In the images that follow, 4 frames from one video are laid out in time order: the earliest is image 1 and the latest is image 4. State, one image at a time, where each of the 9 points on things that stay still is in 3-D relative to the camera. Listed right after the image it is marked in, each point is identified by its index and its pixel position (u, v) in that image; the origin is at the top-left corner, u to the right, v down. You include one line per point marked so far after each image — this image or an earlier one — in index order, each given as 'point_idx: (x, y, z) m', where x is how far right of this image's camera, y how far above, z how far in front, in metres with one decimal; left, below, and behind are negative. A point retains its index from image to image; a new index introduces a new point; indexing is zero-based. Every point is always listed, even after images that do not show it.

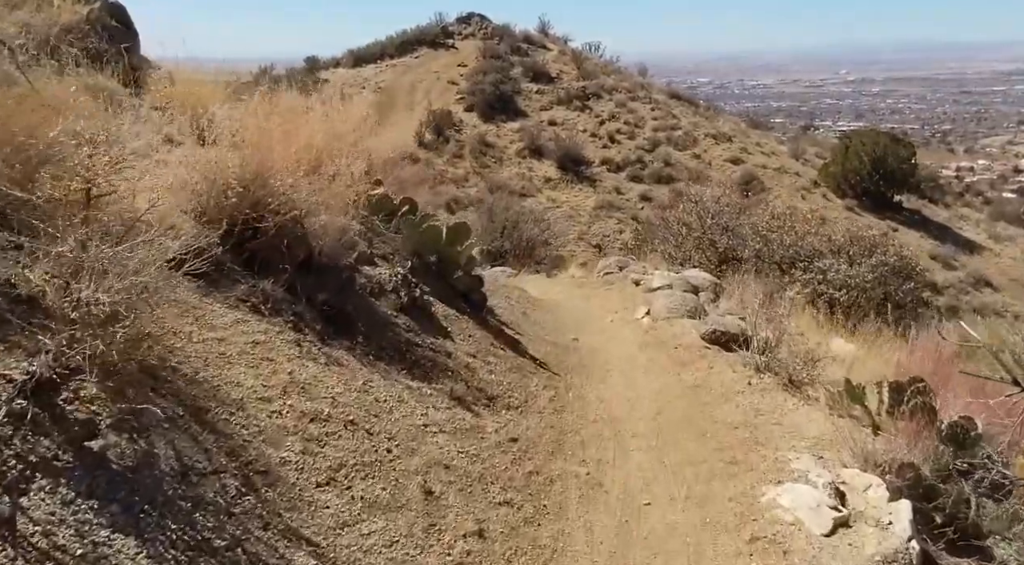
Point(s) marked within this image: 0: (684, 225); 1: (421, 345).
0: (+2.3, +0.8, +11.7) m
1: (-0.5, -0.4, +5.1) m
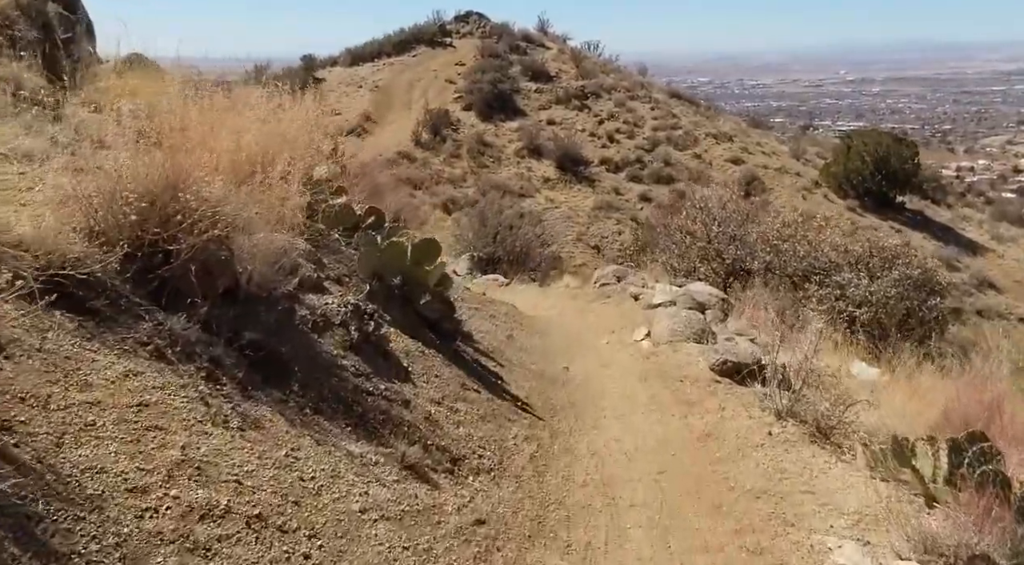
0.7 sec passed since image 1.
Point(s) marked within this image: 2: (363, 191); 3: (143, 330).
0: (+2.2, +0.6, +10.8) m
1: (-0.7, -0.5, +4.2) m
2: (-1.5, +0.9, +9.1) m
3: (-1.6, -0.2, +3.7) m
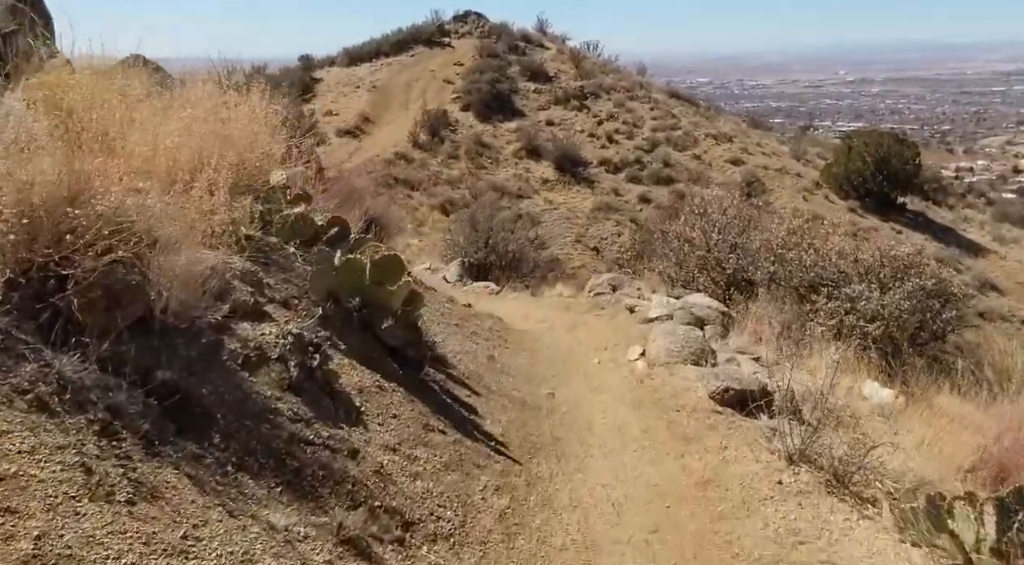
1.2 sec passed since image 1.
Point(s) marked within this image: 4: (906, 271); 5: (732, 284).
0: (+2.0, +0.5, +10.1) m
1: (-0.8, -0.7, +3.6) m
2: (-1.7, +0.8, +8.4) m
3: (-1.7, -0.3, +3.0) m
4: (+4.1, +0.1, +9.1) m
5: (+2.4, 0.0, +9.6) m
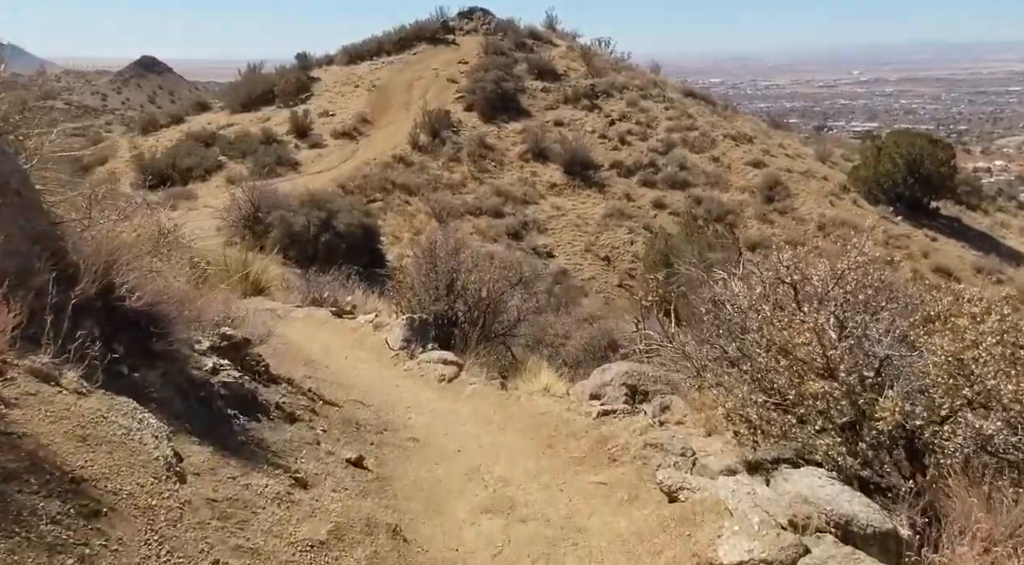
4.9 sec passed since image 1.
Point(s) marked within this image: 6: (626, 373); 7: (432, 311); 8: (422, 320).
0: (+1.6, -0.3, +5.2) m
1: (-1.4, -1.5, -1.3) m
2: (-2.2, 0.0, +3.5) m
3: (-2.2, -1.1, -1.9) m
4: (+3.7, -0.7, +4.2) m
5: (+2.0, -0.8, +4.7) m
6: (+1.0, -0.8, +6.8) m
7: (-1.0, -0.4, +11.6) m
8: (-1.2, -0.5, +11.1) m
